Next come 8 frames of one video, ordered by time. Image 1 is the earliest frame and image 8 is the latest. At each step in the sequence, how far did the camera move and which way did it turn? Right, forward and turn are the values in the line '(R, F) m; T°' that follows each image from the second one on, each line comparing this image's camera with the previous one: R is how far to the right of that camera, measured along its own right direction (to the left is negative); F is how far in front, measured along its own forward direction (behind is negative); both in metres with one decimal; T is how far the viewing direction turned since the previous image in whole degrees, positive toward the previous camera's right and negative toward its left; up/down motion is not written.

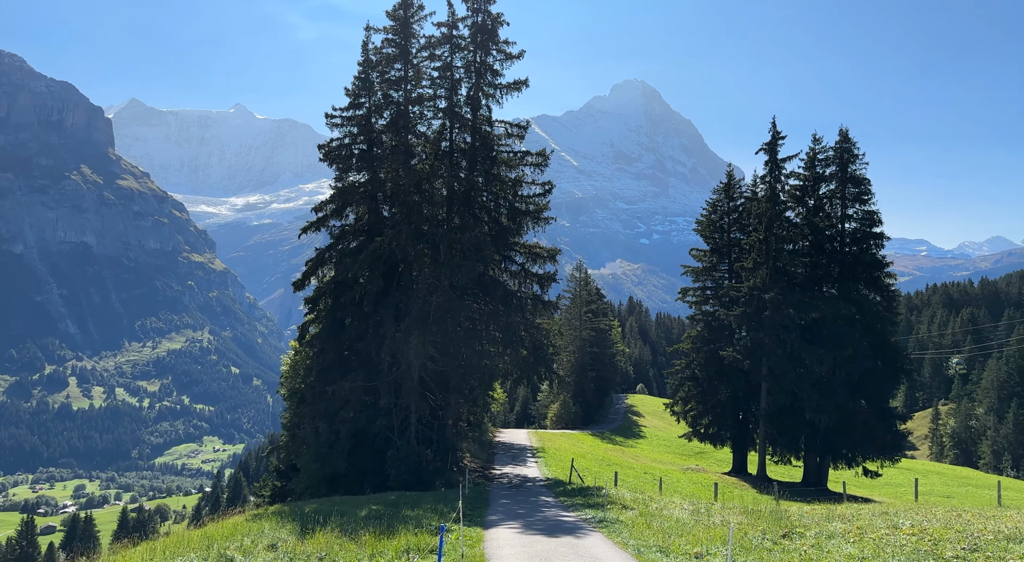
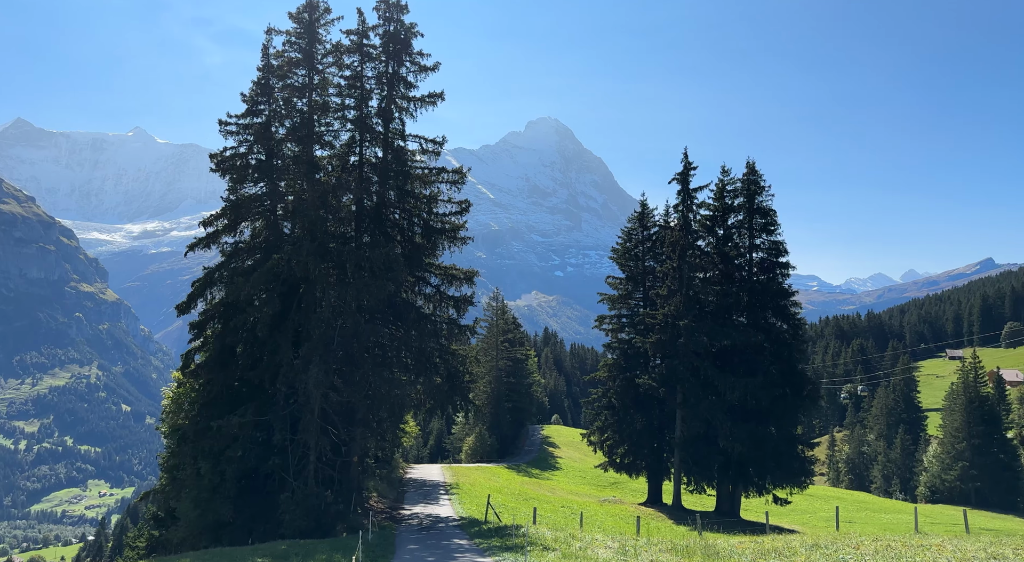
(+0.1, +1.9) m; +6°
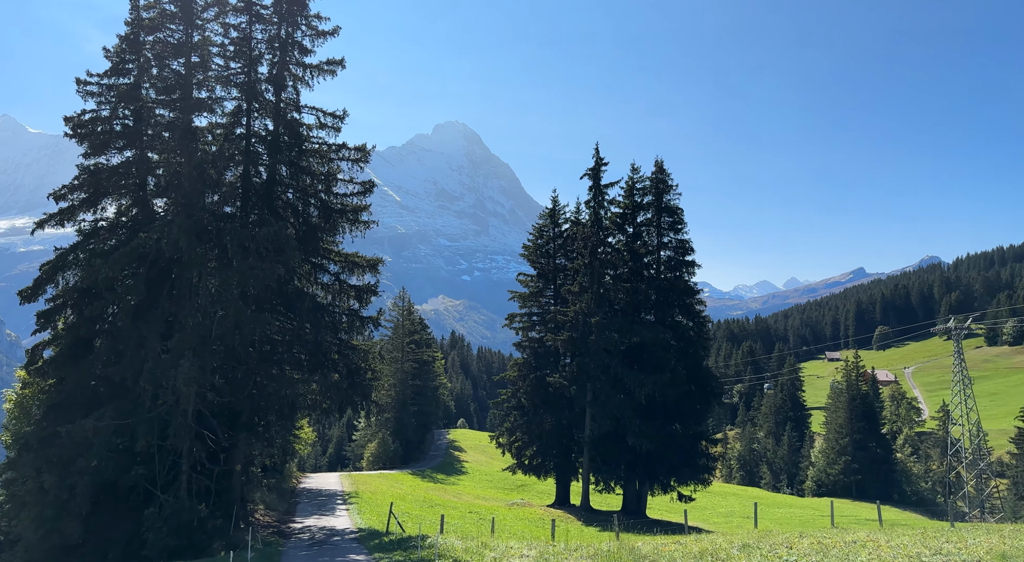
(0.0, +2.3) m; +7°
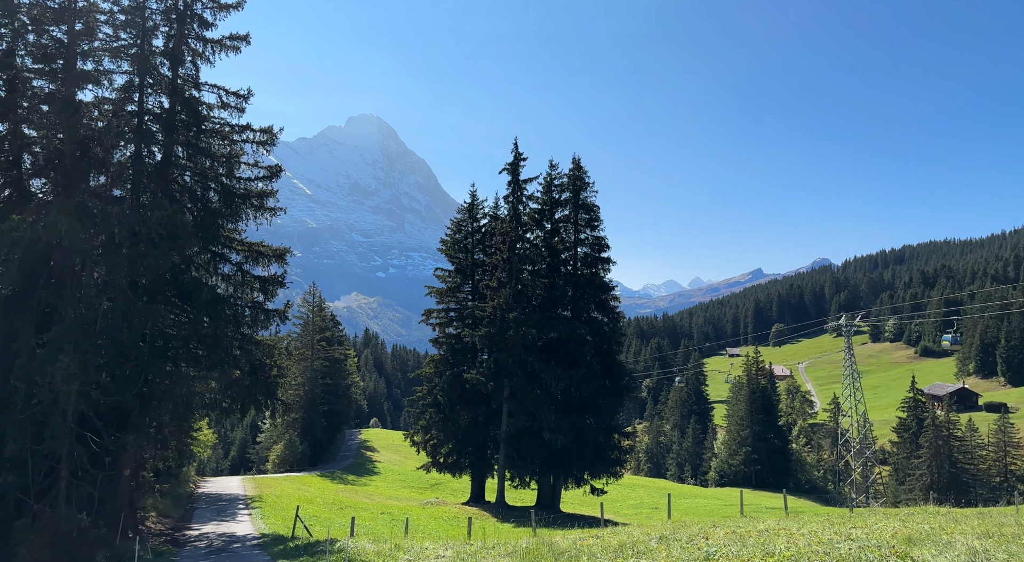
(0.0, +0.9) m; +6°
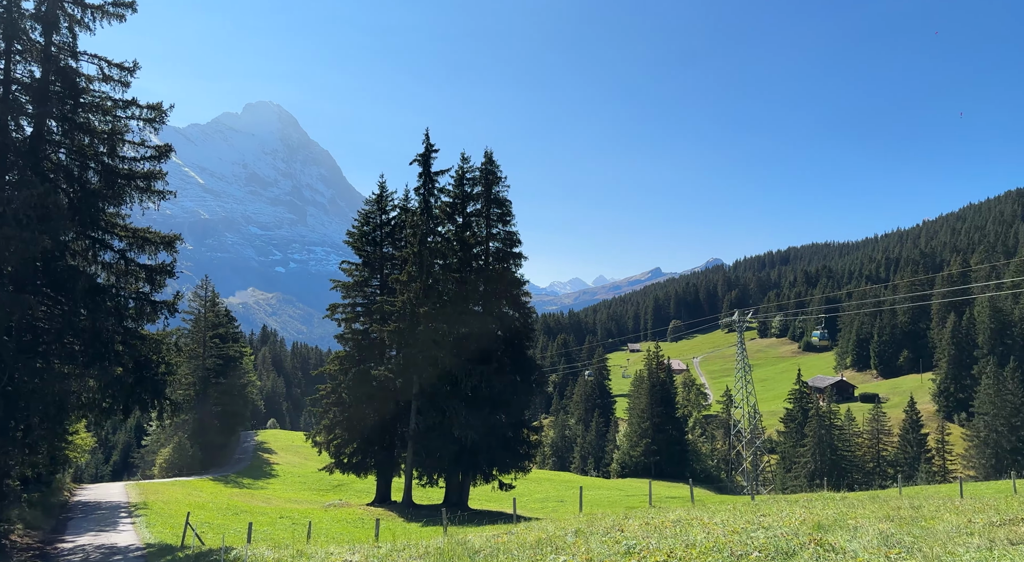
(-0.1, +1.0) m; +7°
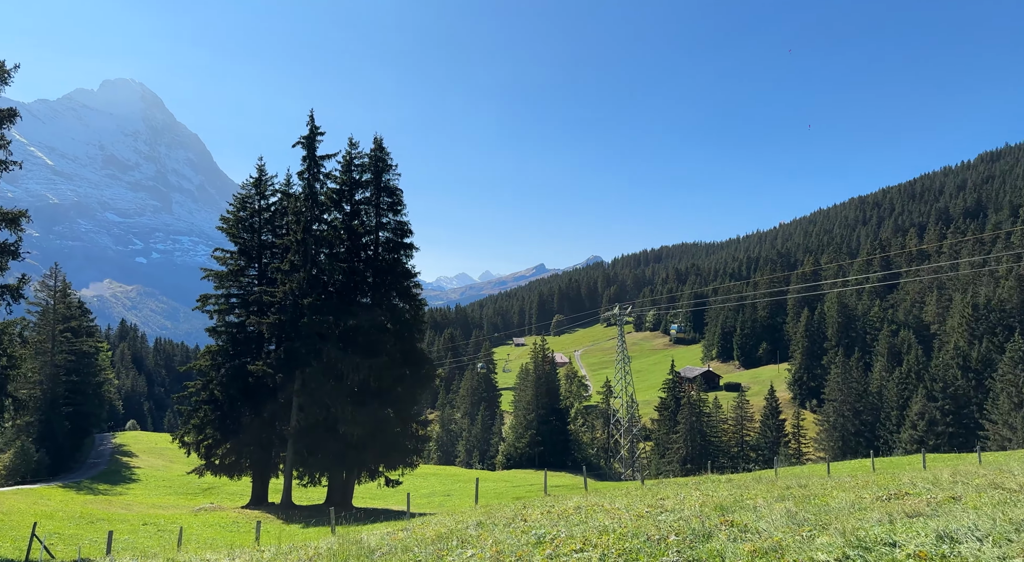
(-0.3, +1.4) m; +8°
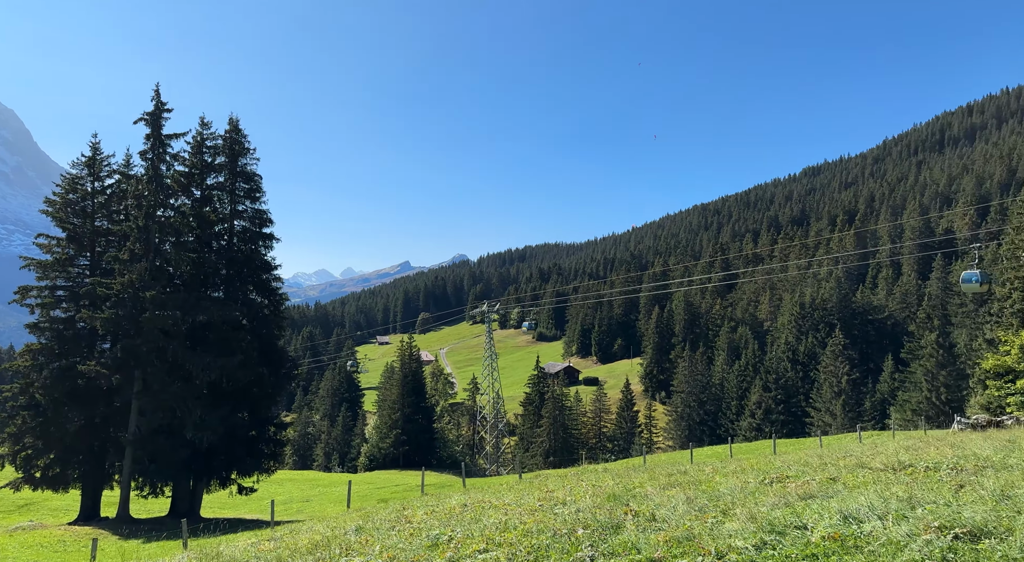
(-0.5, +1.7) m; +10°
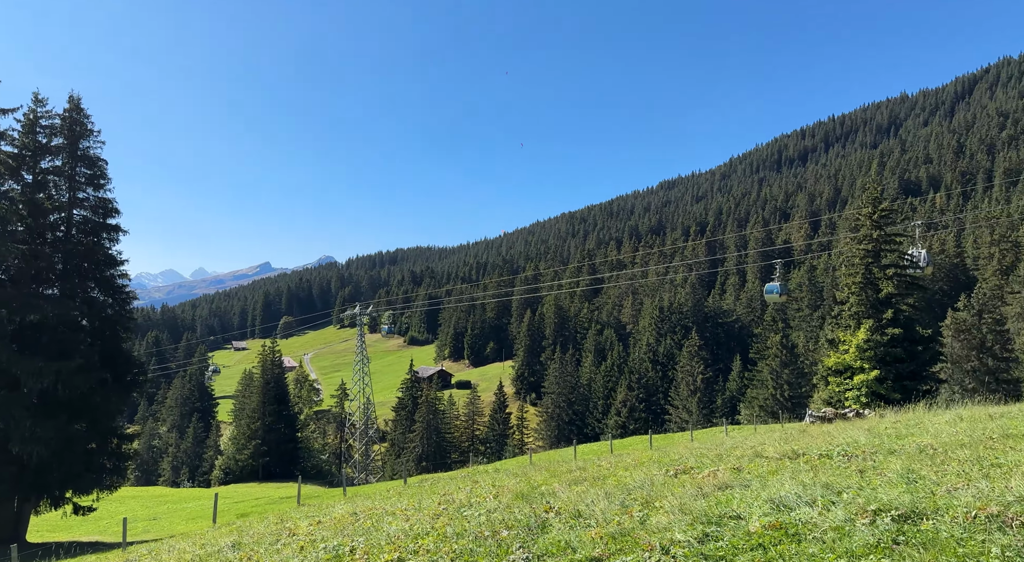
(-0.7, +1.8) m; +9°
